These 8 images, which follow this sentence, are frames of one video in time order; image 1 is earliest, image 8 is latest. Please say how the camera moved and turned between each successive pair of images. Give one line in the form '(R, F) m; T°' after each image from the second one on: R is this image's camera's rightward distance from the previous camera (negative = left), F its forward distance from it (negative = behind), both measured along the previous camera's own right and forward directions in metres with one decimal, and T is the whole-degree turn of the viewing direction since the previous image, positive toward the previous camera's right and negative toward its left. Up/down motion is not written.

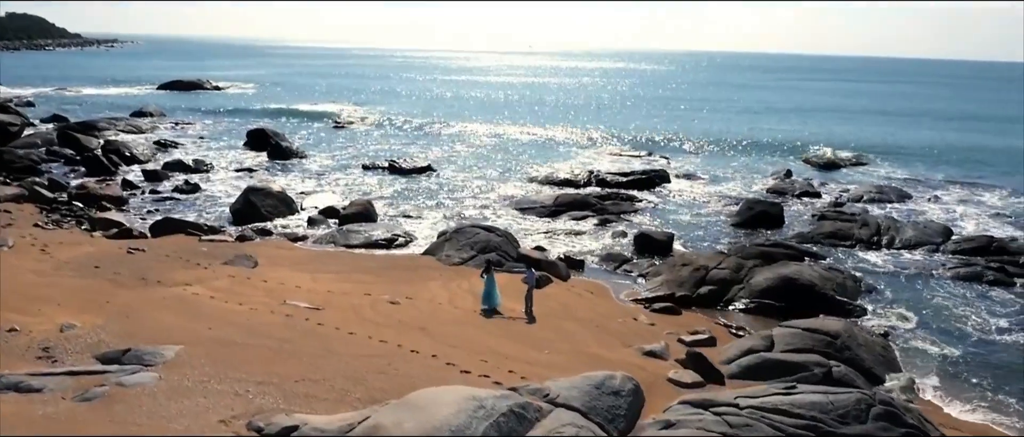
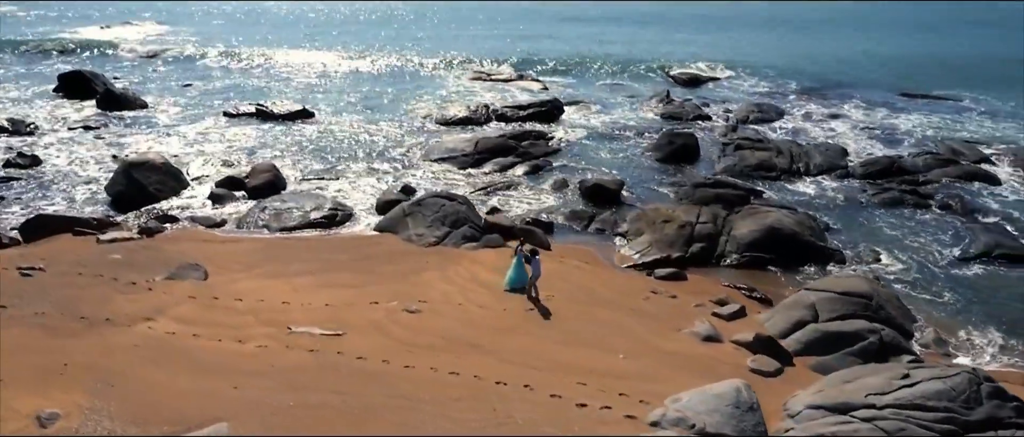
(-4.0, +2.2) m; +15°
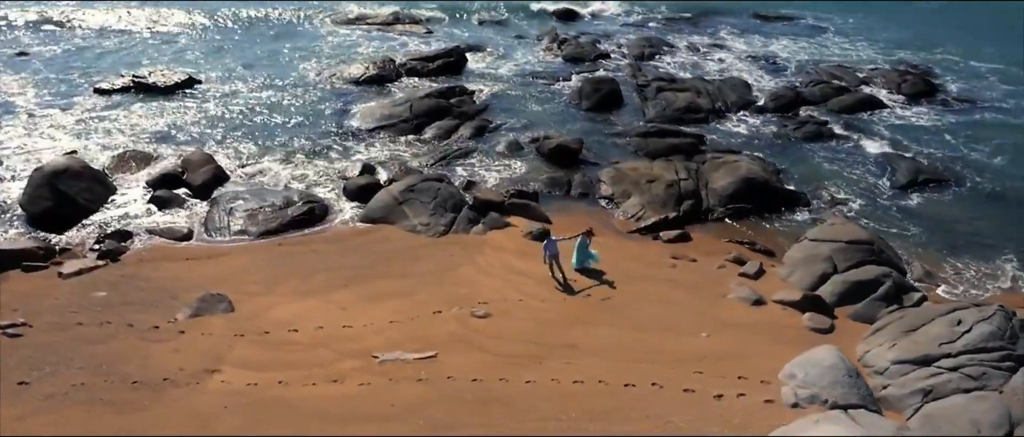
(-4.1, +0.8) m; +14°
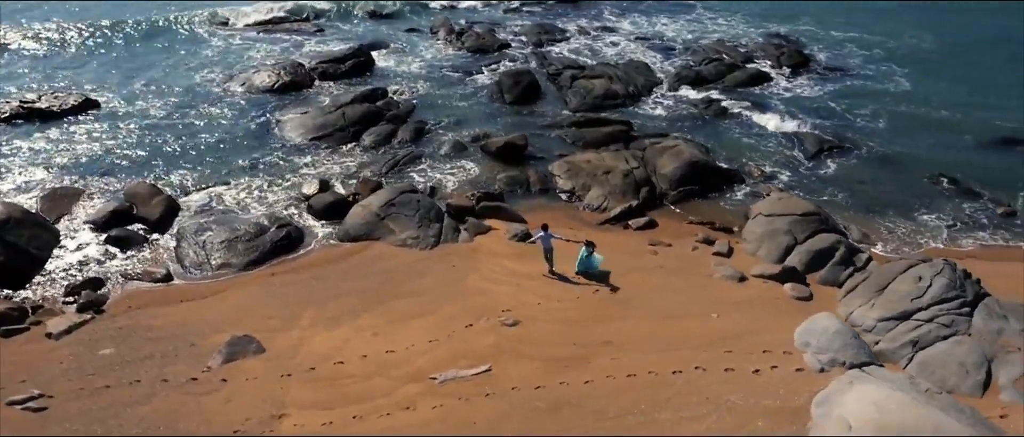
(-3.0, -0.3) m; +11°
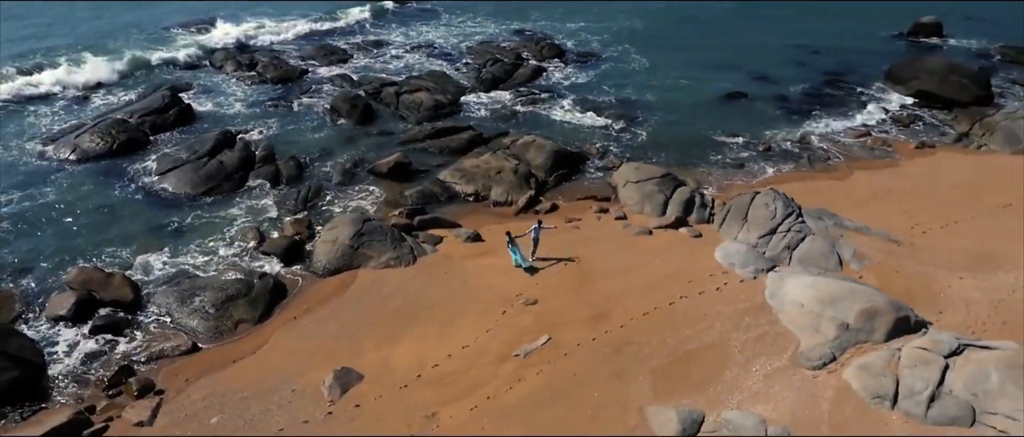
(-6.8, -2.0) m; +23°
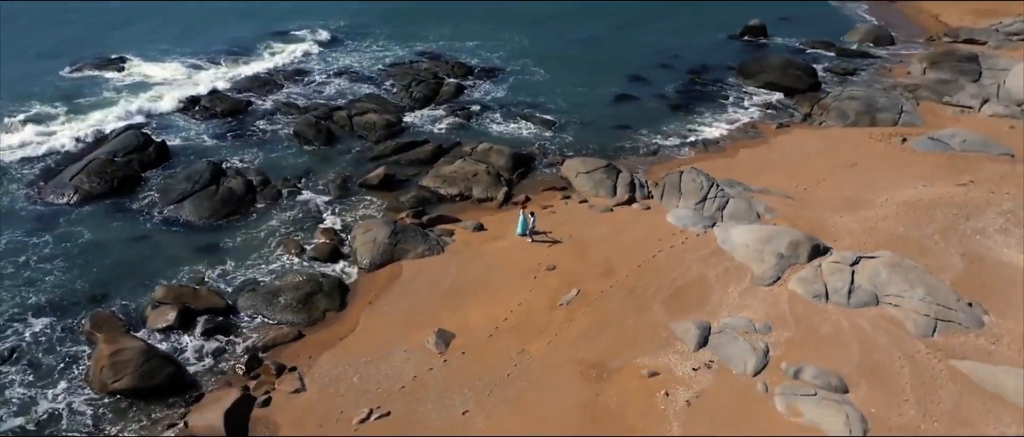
(-5.2, -4.4) m; +12°
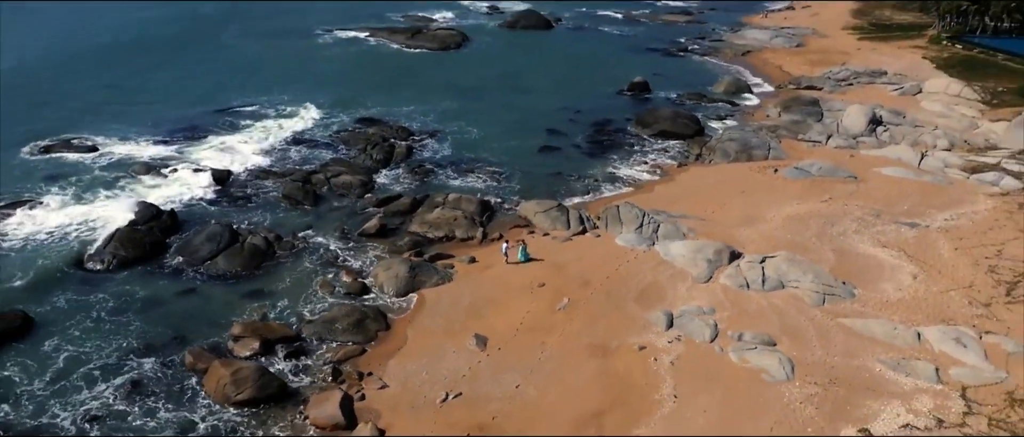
(-4.5, -6.0) m; +9°
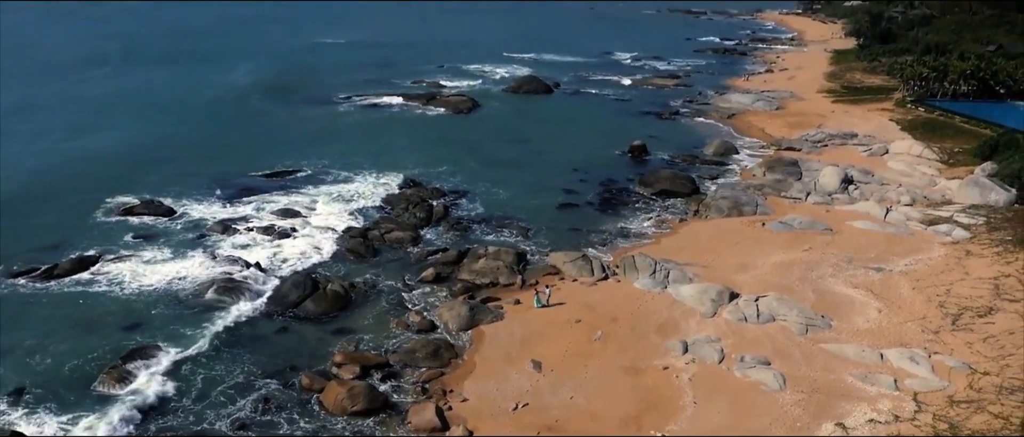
(-2.5, -6.6) m; +1°
